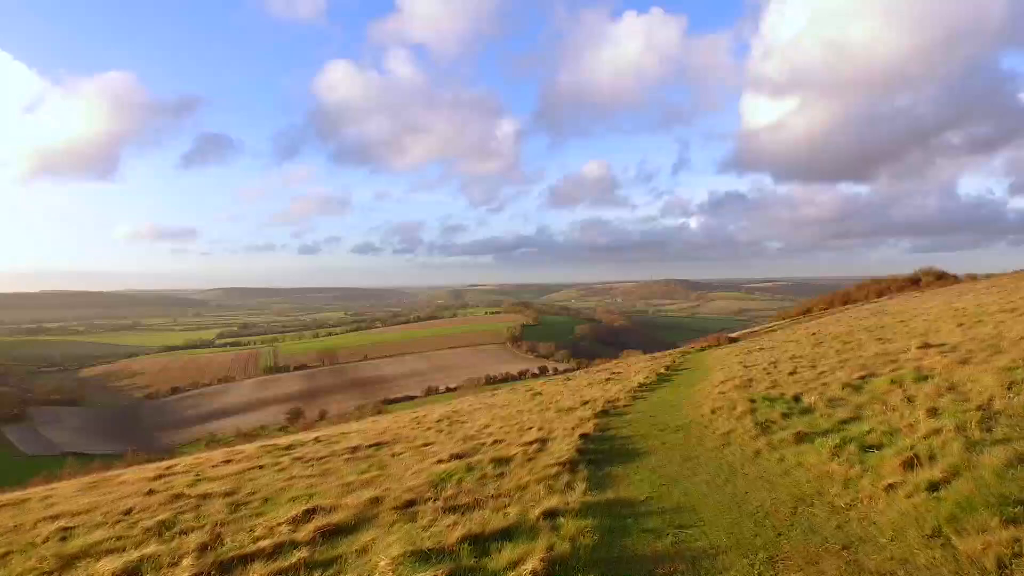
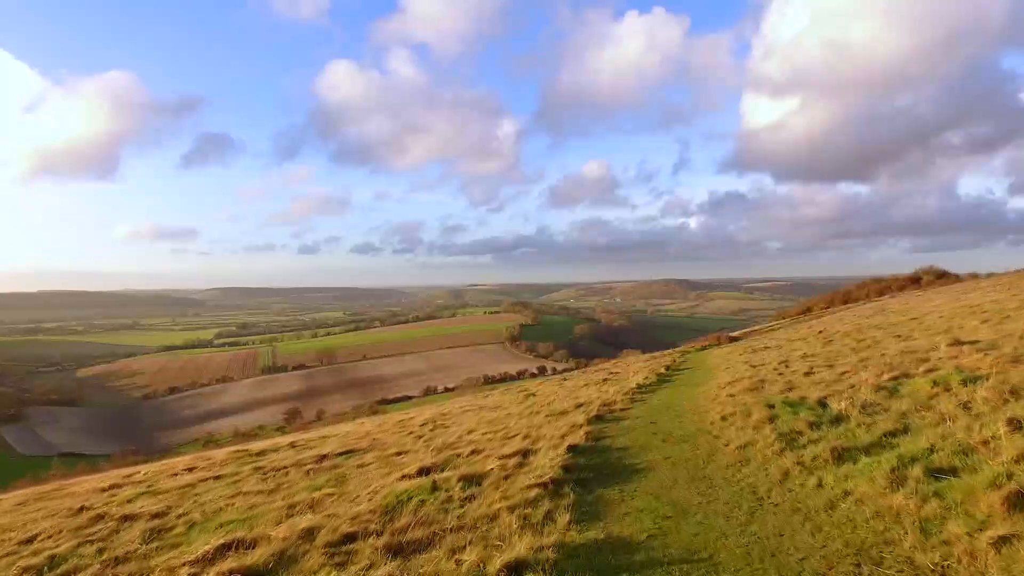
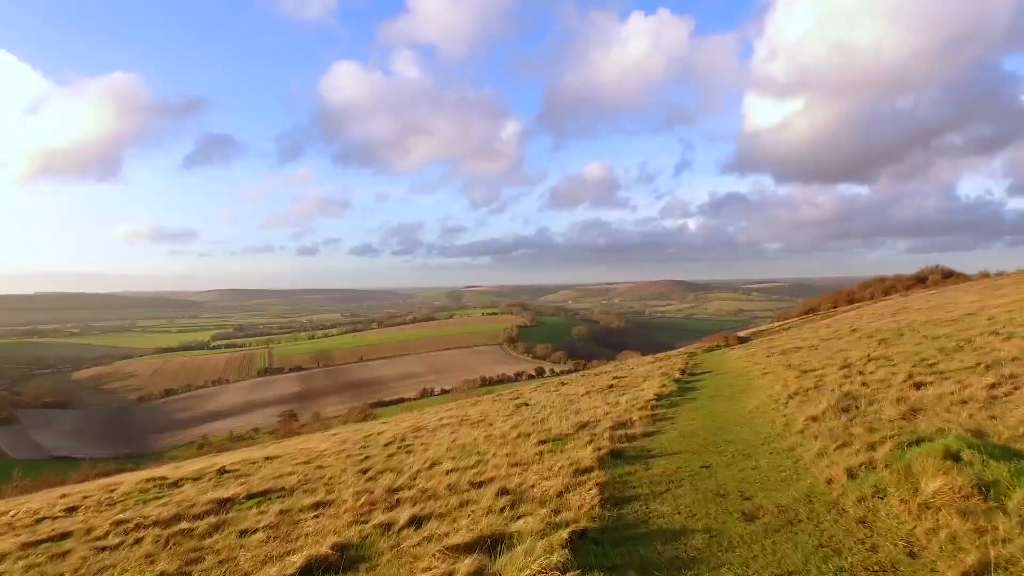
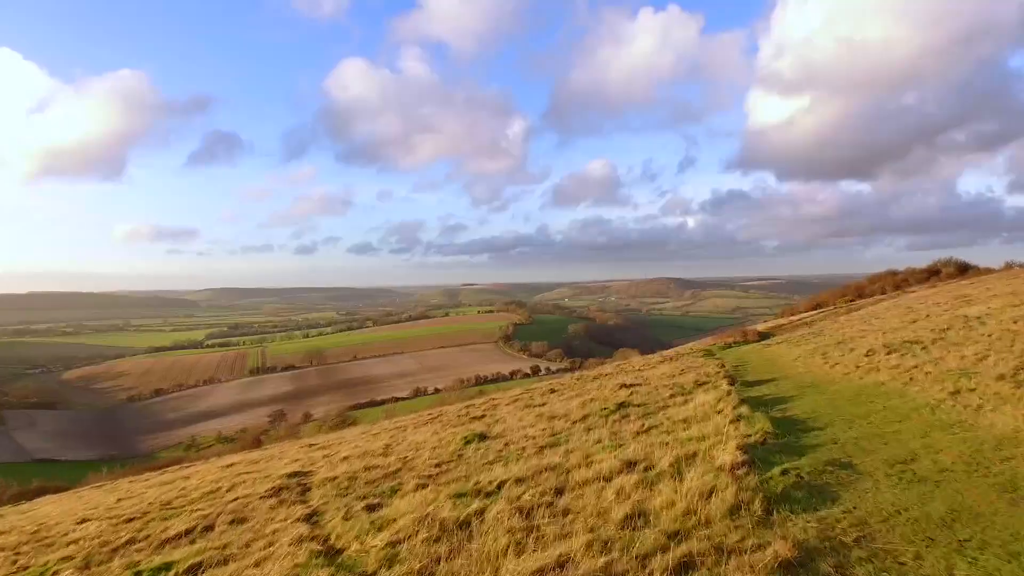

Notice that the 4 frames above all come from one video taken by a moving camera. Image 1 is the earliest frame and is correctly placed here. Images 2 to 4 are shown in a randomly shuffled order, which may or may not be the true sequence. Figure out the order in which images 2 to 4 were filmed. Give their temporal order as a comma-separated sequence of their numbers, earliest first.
2, 3, 4
